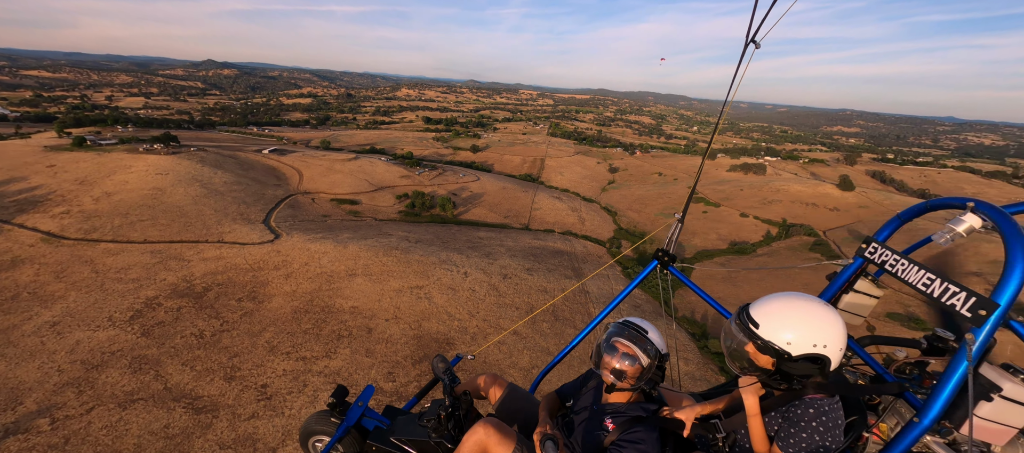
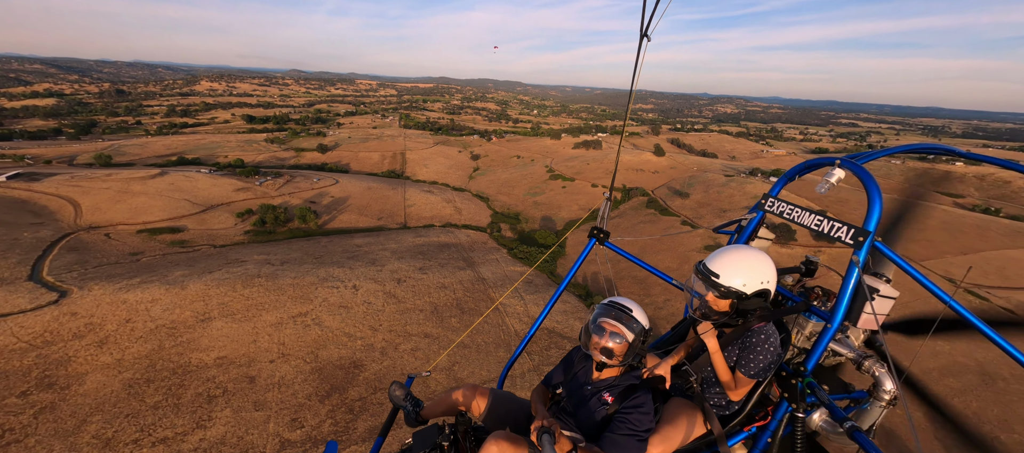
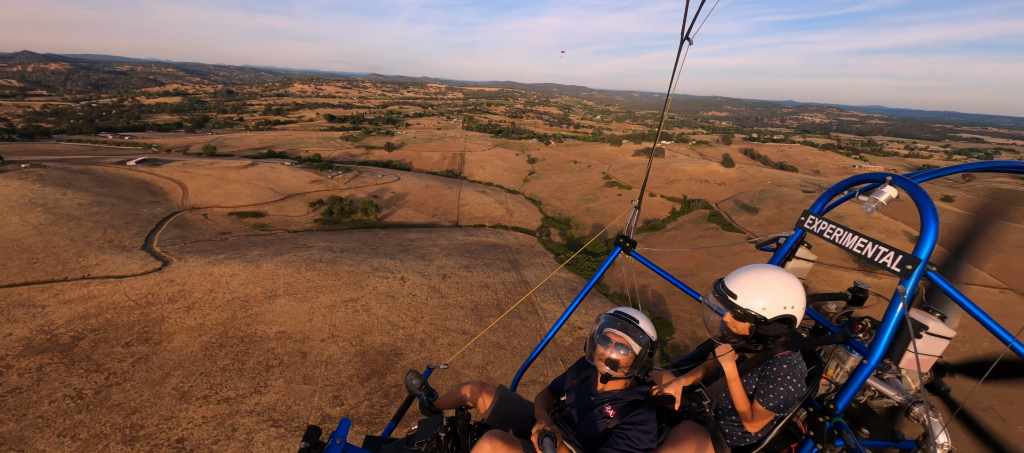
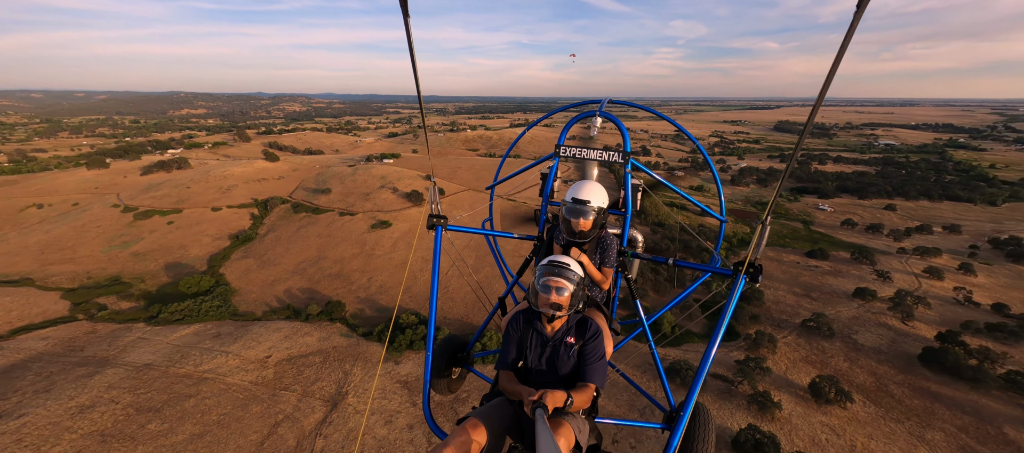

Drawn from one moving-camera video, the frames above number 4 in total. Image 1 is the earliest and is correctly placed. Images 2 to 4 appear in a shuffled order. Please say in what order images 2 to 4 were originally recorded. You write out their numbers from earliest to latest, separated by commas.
3, 2, 4
